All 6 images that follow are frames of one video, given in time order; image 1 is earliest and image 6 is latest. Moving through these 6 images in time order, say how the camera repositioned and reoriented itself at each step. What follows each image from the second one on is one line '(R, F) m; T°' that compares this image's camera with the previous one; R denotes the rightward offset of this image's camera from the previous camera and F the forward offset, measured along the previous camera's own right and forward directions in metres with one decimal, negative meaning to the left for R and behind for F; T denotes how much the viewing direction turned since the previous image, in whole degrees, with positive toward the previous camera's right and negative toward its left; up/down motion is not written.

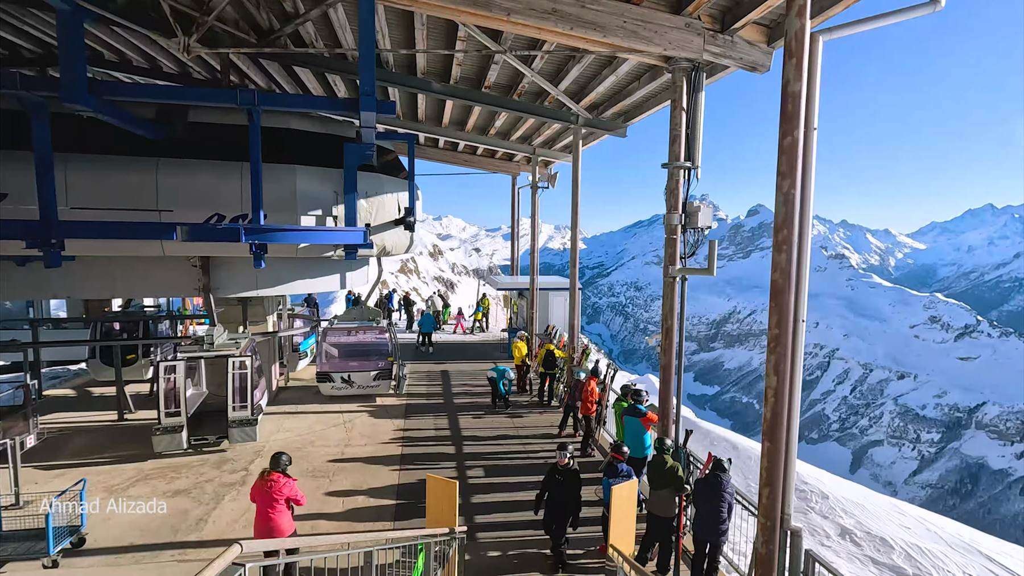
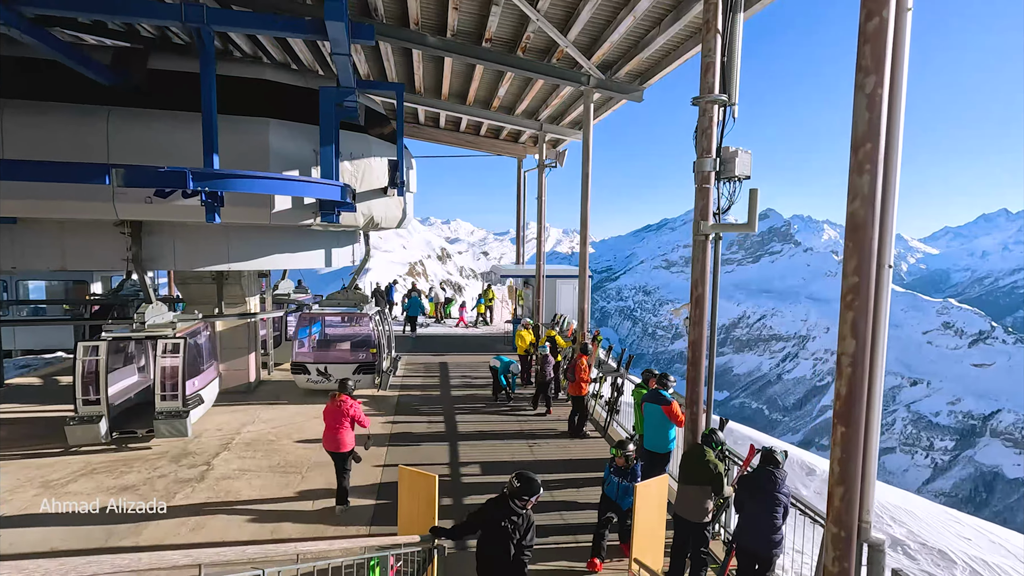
(+0.1, +1.4) m; -1°
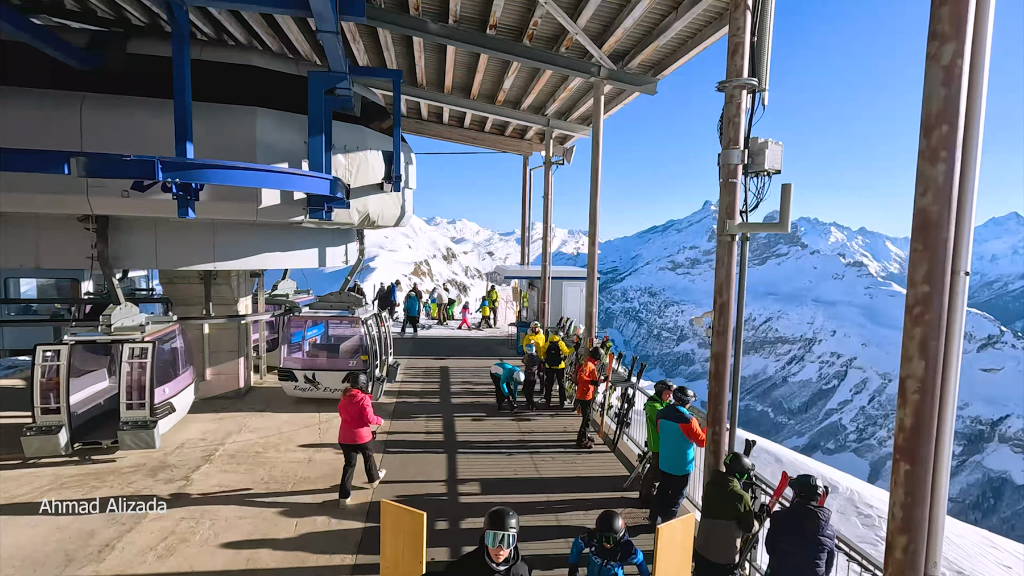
(0.0, +0.7) m; -1°
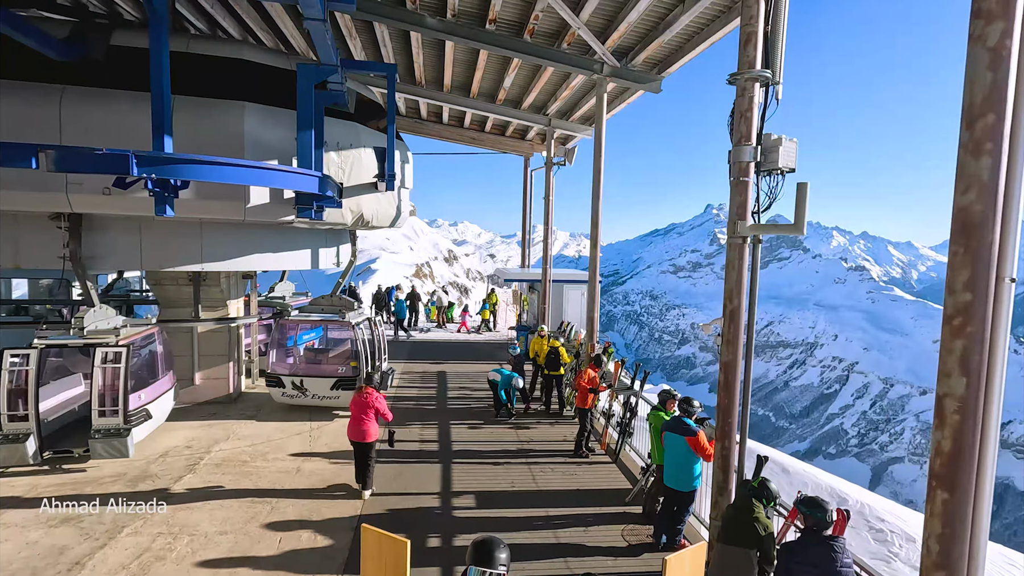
(+0.1, +0.4) m; 0°
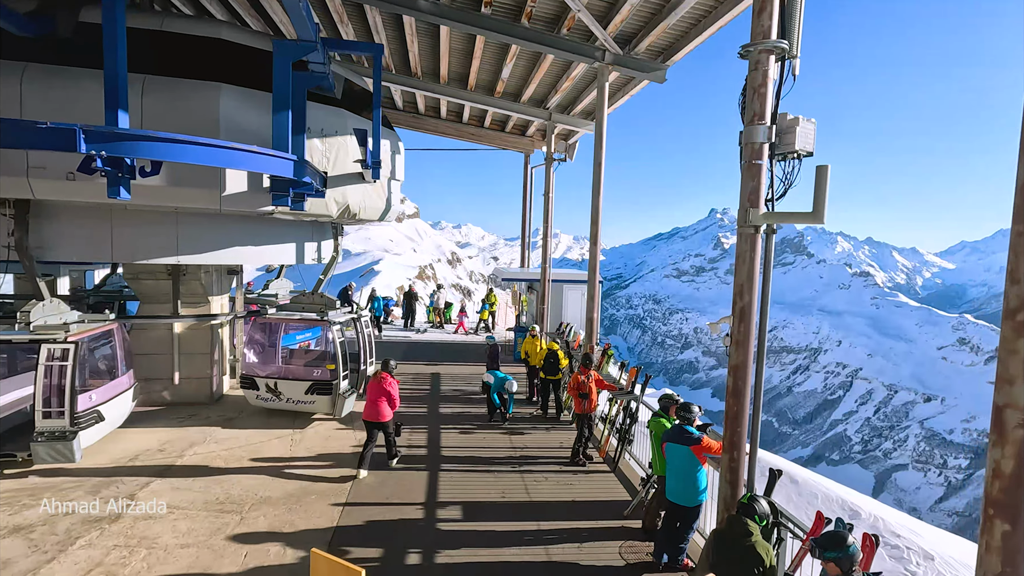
(+0.2, +0.6) m; 0°
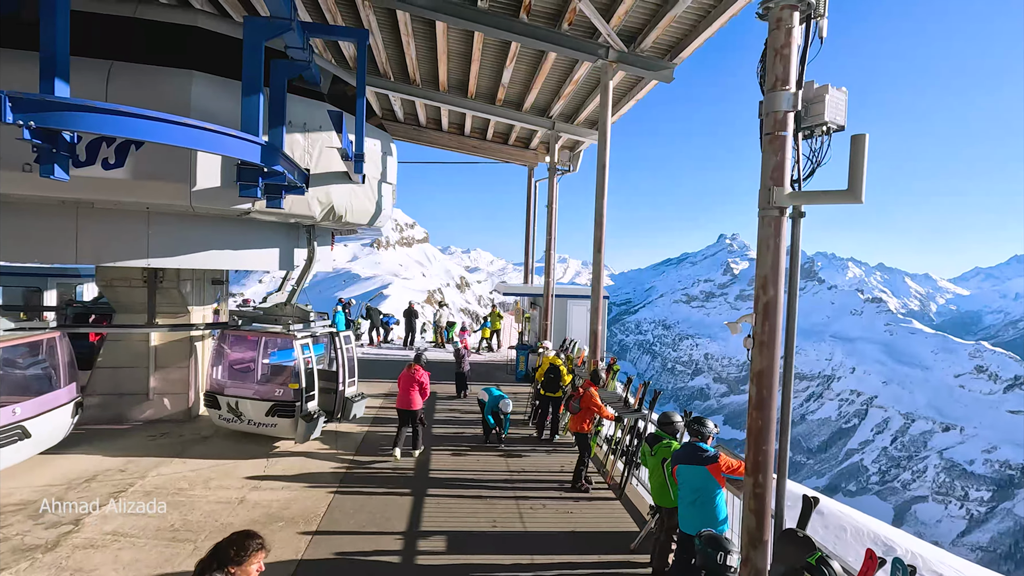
(+0.2, +0.8) m; -1°
